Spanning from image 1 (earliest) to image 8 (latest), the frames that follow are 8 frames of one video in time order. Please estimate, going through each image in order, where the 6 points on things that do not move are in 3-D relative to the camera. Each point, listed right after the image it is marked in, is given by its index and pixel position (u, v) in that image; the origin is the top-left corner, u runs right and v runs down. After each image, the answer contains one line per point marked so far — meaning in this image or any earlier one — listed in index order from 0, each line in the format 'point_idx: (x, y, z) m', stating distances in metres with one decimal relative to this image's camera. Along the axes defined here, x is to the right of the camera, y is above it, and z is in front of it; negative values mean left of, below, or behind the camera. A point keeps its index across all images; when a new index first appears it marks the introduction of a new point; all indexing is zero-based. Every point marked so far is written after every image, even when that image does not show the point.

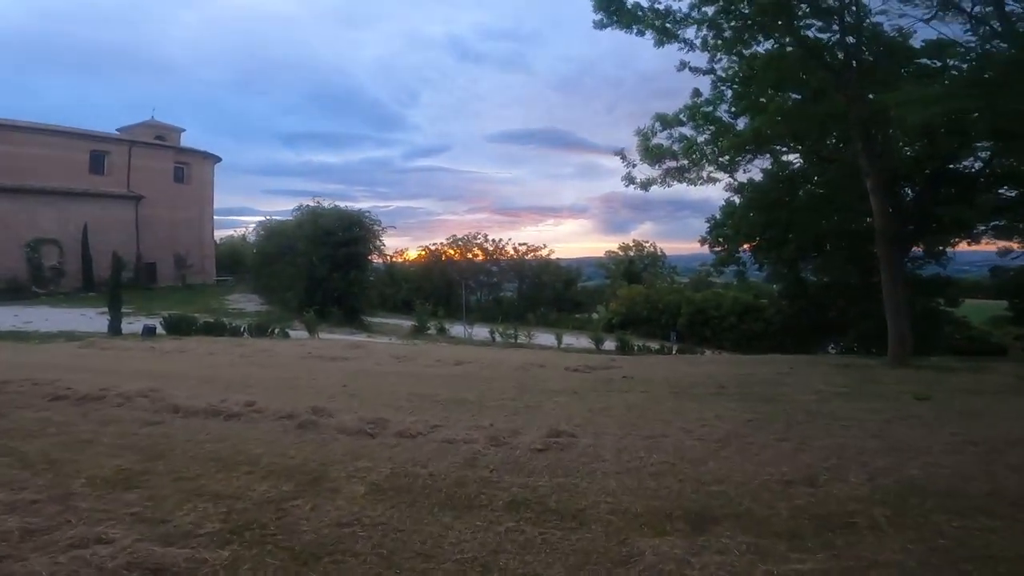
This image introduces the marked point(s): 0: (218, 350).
0: (-6.2, -1.3, +18.6) m
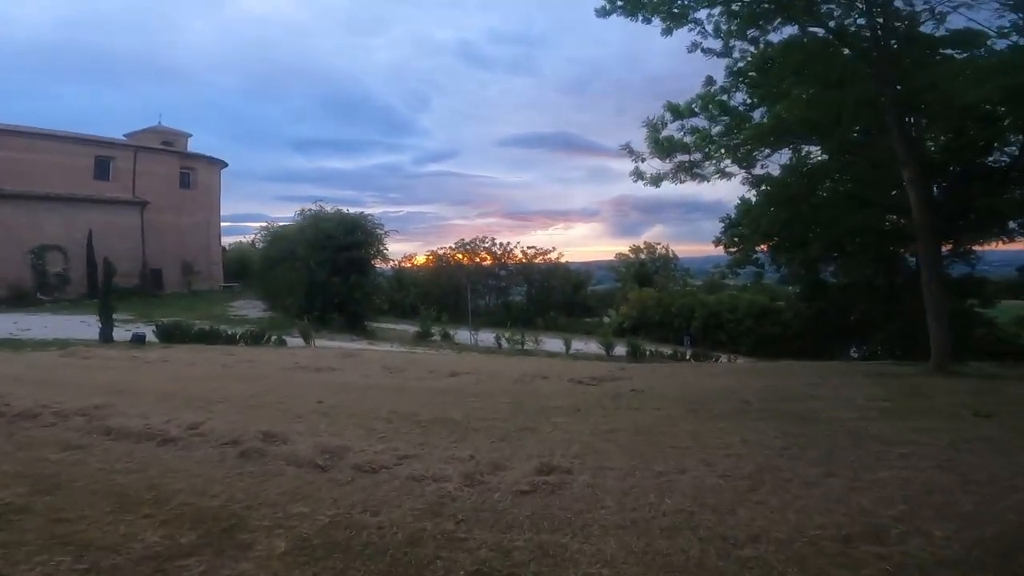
0: (-6.2, -1.4, +17.5) m
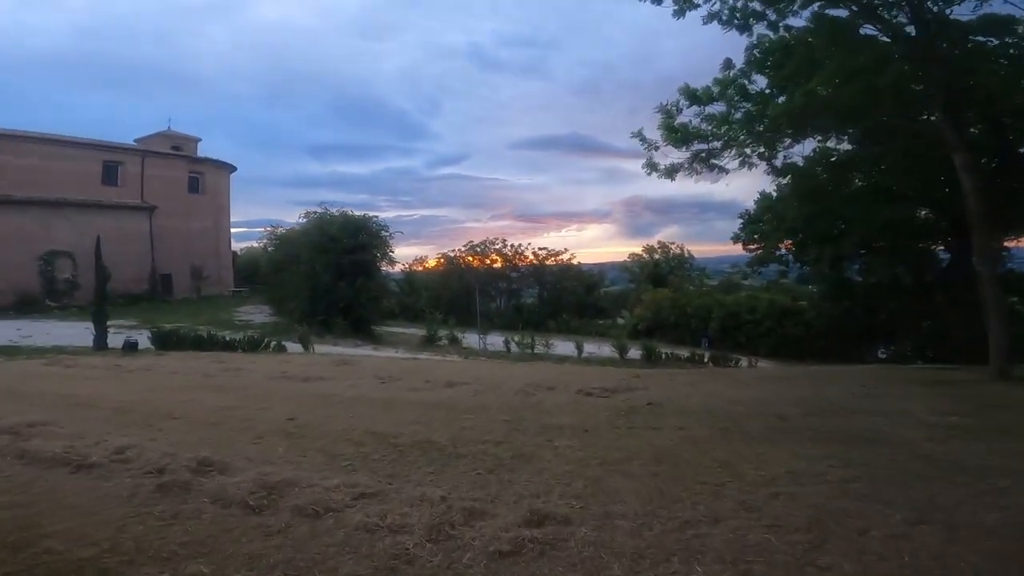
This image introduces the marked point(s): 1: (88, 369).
0: (-6.0, -1.5, +16.4) m
1: (-8.5, -1.6, +17.6) m
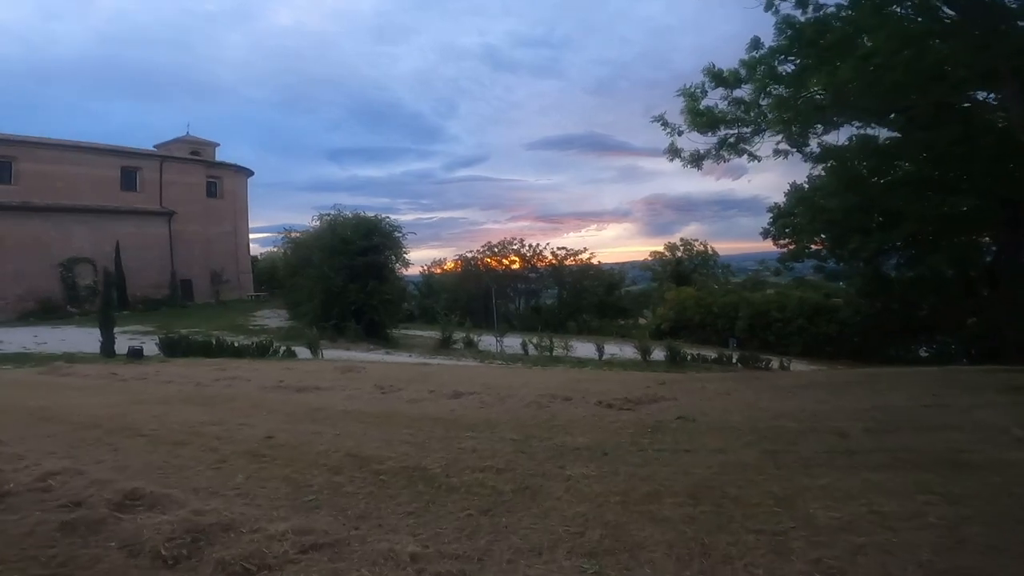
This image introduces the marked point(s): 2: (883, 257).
0: (-5.8, -1.6, +15.5) m
1: (-8.2, -1.7, +16.7) m
2: (+7.6, +0.6, +17.8) m
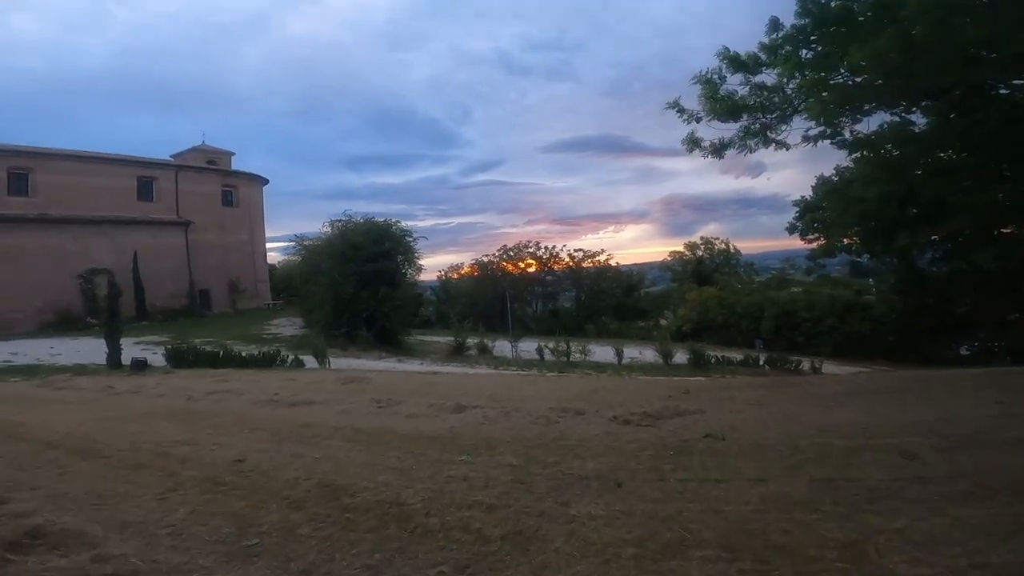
0: (-5.5, -1.7, +14.7) m
1: (-7.9, -1.9, +16.0) m
2: (+7.8, +0.7, +16.7) m
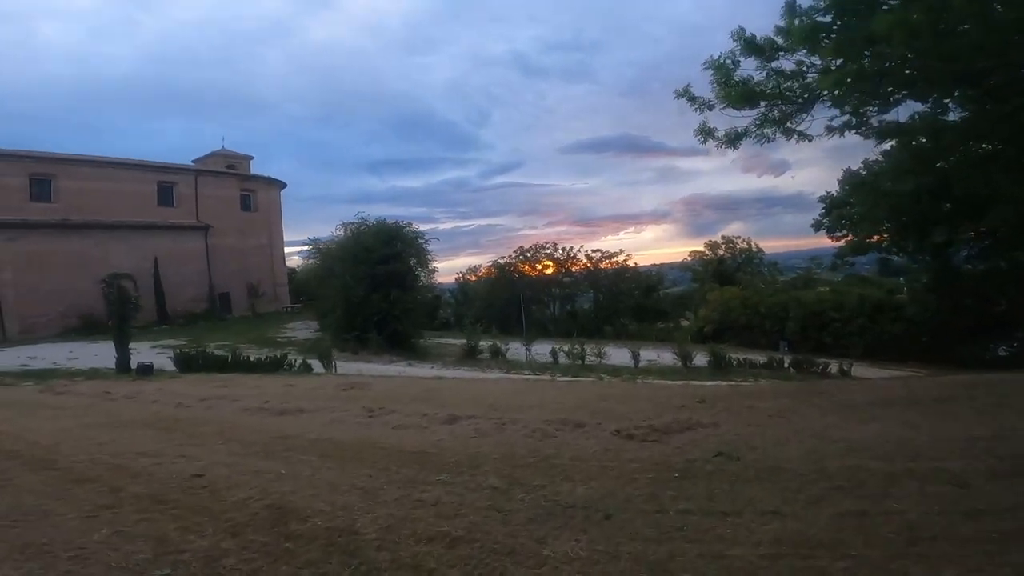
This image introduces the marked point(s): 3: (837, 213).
0: (-5.4, -1.7, +14.2) m
1: (-7.7, -2.0, +15.5) m
2: (+8.0, +0.7, +15.8) m
3: (+6.1, +1.4, +16.6) m
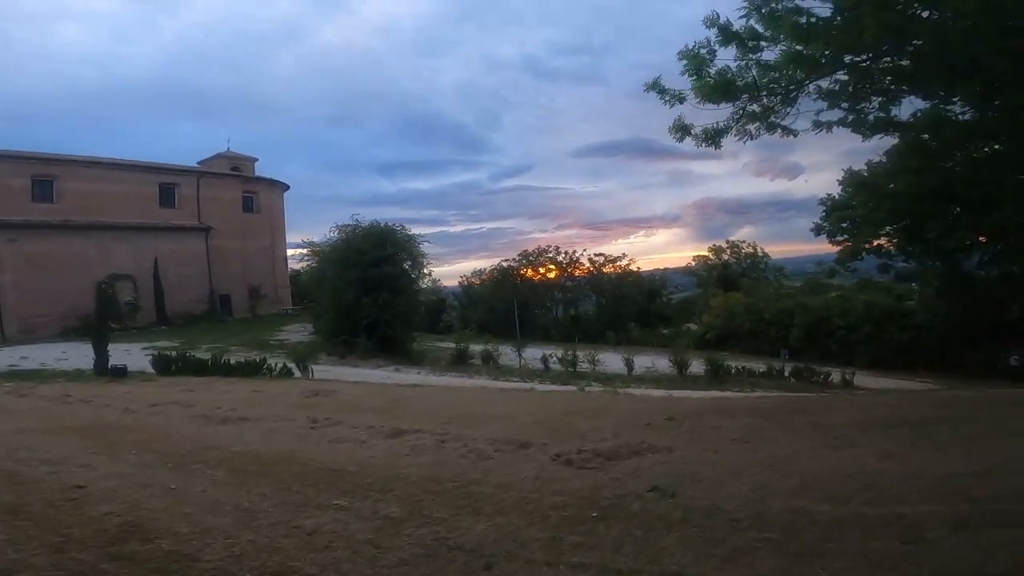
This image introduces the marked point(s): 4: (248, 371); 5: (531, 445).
0: (-5.8, -1.7, +13.4) m
1: (-8.1, -2.0, +14.8) m
2: (+7.7, +0.6, +14.9) m
3: (+5.8, +1.3, +15.7) m
4: (-6.0, -1.9, +19.5) m
5: (+0.2, -1.1, +6.0) m
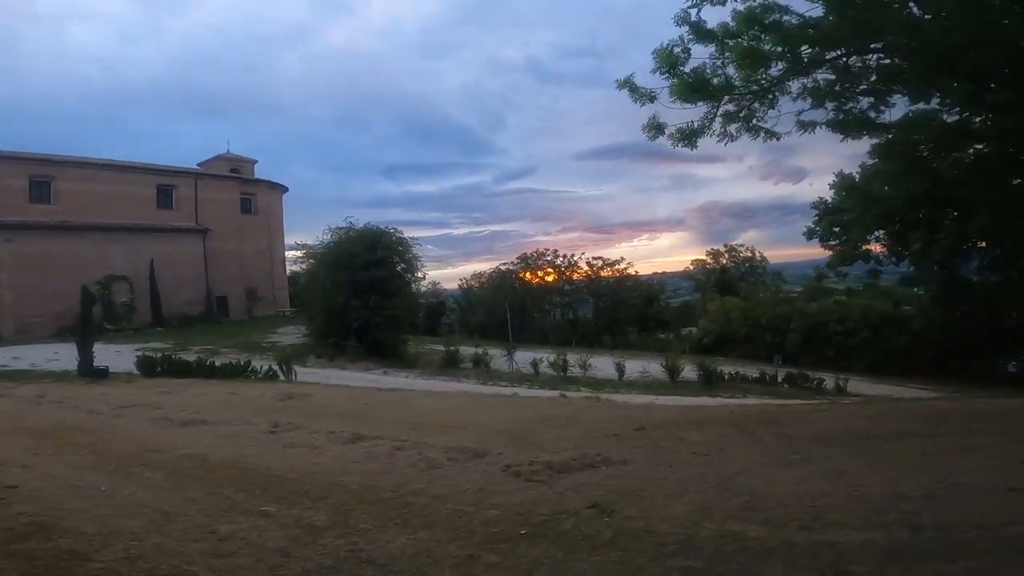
0: (-6.1, -1.7, +13.1) m
1: (-8.4, -1.9, +14.5) m
2: (+7.4, +0.5, +14.6) m
3: (+5.6, +1.2, +15.4) m
4: (-6.3, -1.9, +19.2) m
5: (-0.2, -1.1, +5.7) m
